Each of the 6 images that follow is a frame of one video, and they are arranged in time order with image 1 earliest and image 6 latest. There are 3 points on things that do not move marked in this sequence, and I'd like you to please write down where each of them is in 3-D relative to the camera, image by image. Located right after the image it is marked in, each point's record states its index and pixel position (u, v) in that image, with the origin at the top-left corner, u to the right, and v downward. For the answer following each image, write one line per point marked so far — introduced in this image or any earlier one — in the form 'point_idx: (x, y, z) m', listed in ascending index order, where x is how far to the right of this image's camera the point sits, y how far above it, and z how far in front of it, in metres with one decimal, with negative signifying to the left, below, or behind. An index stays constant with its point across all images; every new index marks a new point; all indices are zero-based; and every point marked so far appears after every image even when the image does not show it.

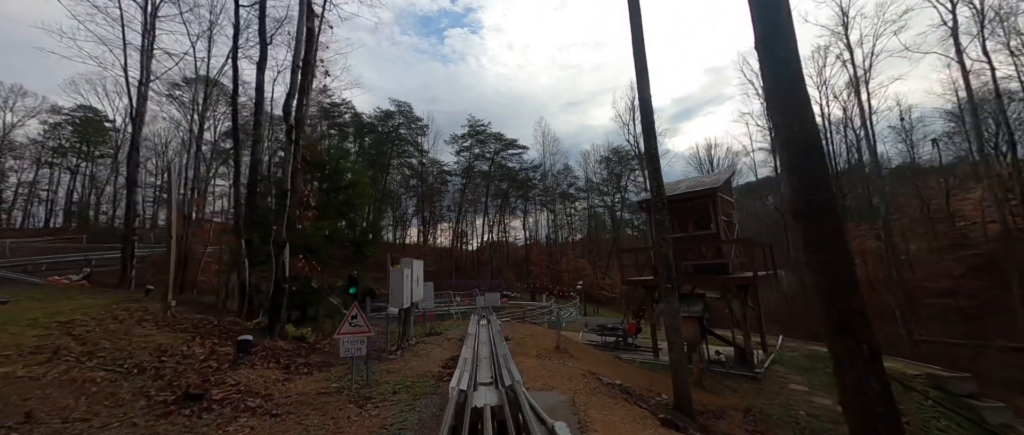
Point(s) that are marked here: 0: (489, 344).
0: (-0.6, -3.6, +10.3) m
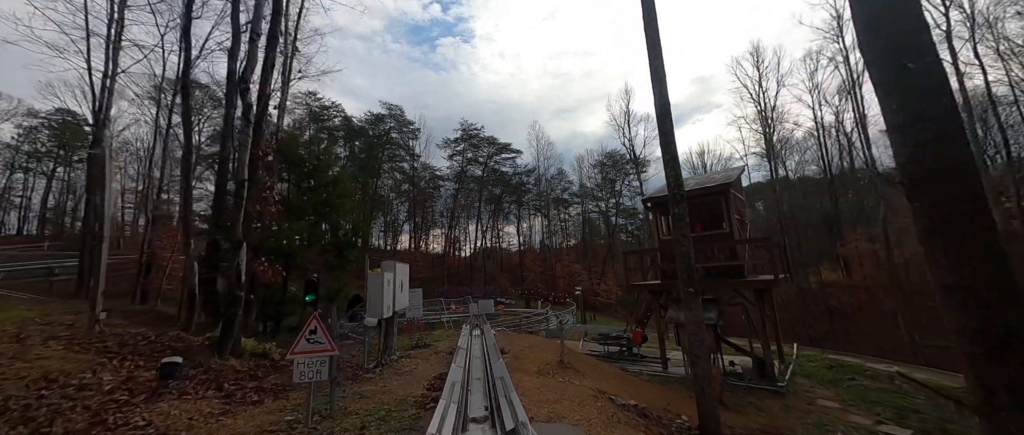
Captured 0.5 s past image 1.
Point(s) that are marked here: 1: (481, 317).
0: (-0.7, -3.6, +9.3) m
1: (-1.7, -5.2, +19.8) m
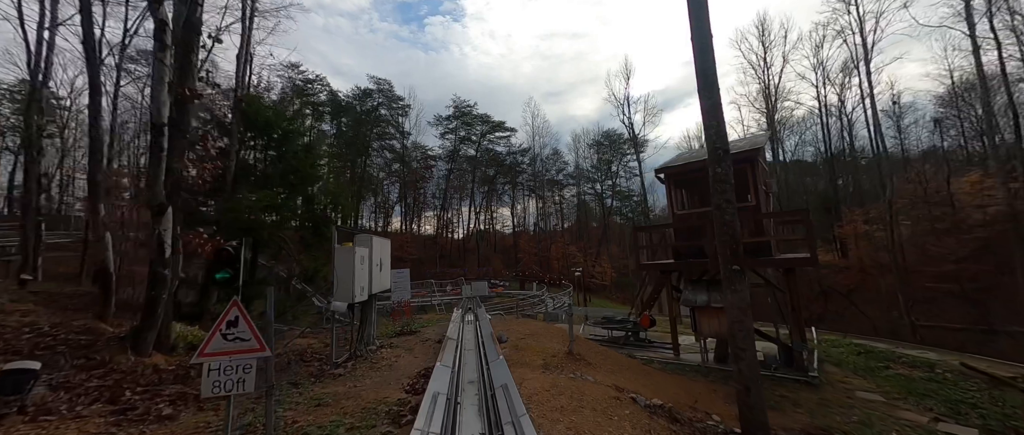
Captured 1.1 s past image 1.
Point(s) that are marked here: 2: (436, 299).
0: (-0.8, -2.9, +8.4) m
1: (-2.0, -4.1, +18.9) m
2: (-4.0, -4.3, +19.7) m
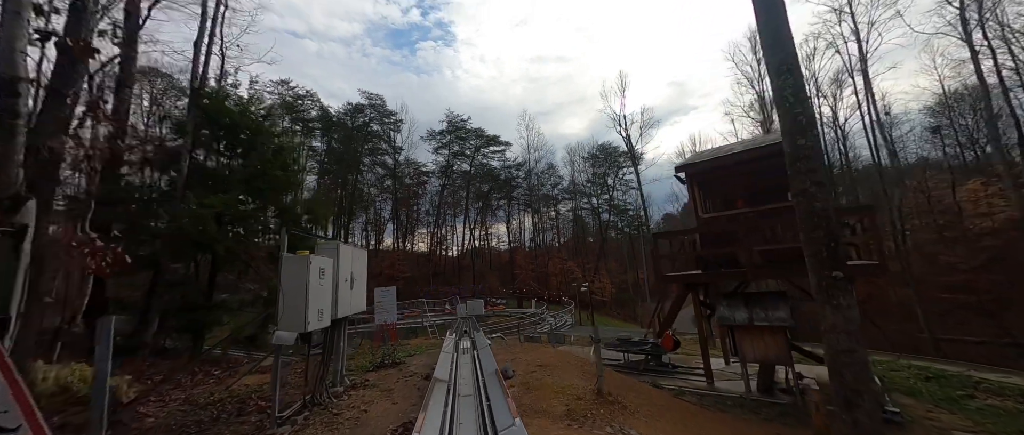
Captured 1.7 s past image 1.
0: (-0.7, -3.1, +7.1) m
1: (-2.0, -4.7, +17.4) m
2: (-4.0, -5.0, +18.2) m
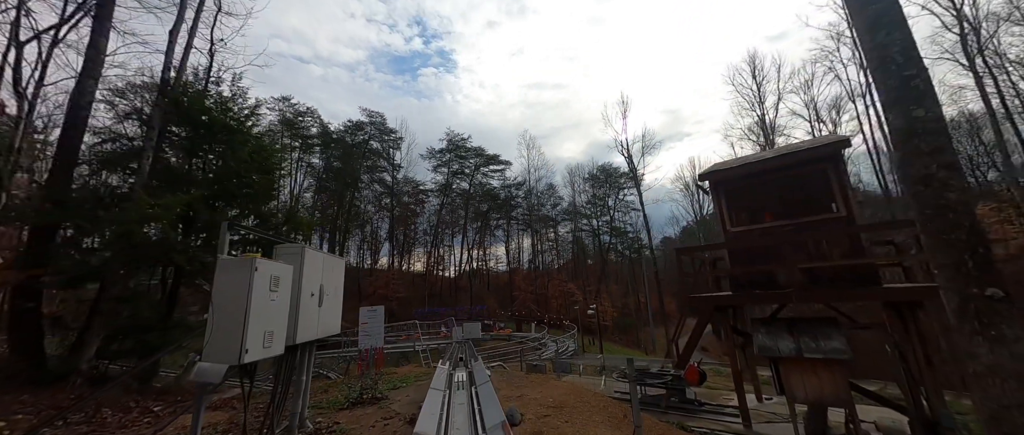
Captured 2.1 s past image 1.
0: (-0.7, -3.2, +6.0) m
1: (-2.1, -5.4, +16.2) m
2: (-4.1, -5.7, +17.0) m
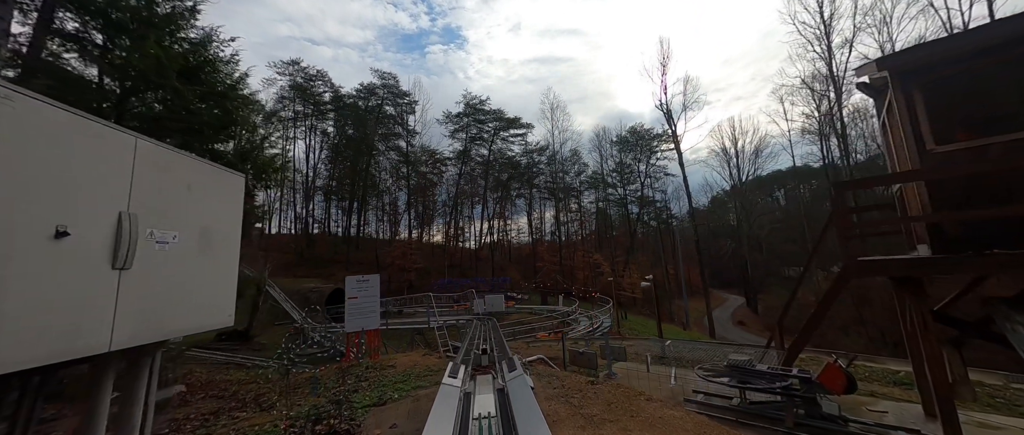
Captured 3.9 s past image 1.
0: (-0.1, -2.3, +3.7) m
1: (-0.9, -3.8, +14.2) m
2: (-2.9, -4.0, +15.1) m
